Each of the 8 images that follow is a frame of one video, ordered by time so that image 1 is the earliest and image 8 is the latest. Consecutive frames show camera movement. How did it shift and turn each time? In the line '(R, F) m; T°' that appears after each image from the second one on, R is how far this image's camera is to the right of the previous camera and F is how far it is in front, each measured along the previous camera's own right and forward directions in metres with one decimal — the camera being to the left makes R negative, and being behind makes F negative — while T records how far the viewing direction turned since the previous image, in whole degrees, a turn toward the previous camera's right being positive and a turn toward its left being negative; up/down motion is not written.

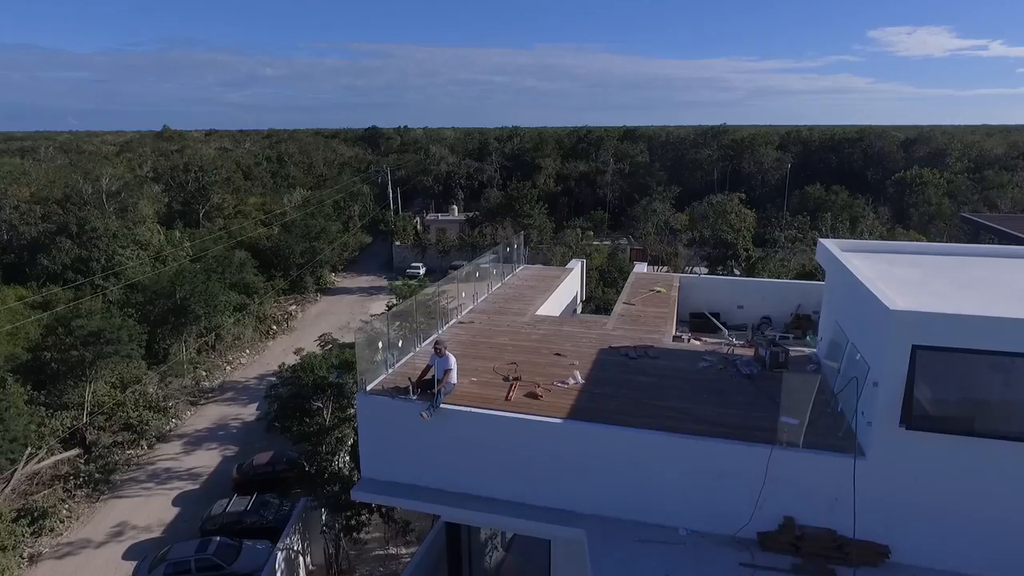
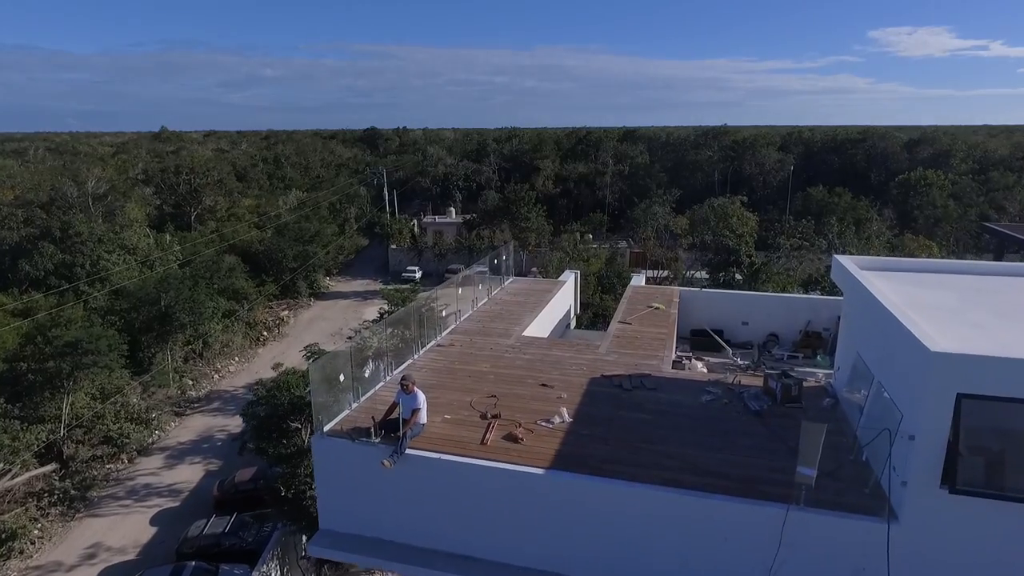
(+0.2, +0.6) m; 0°
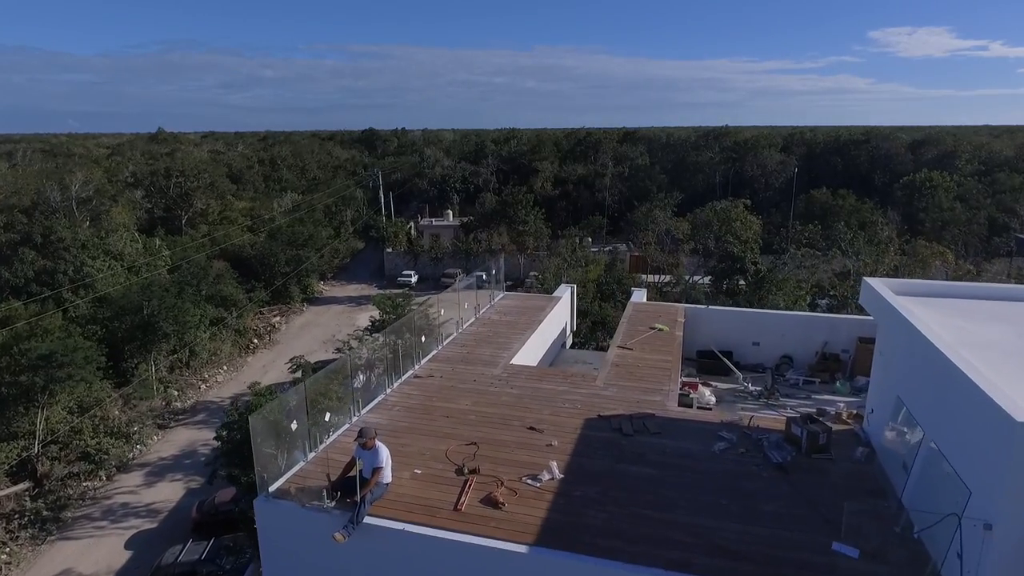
(+0.1, +0.7) m; 0°
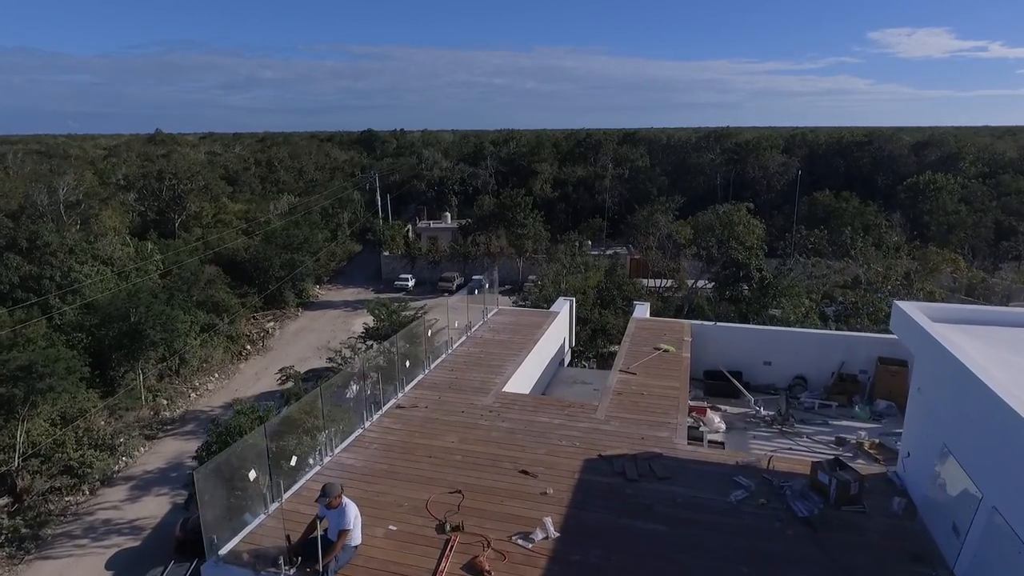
(+0.1, +0.5) m; 0°
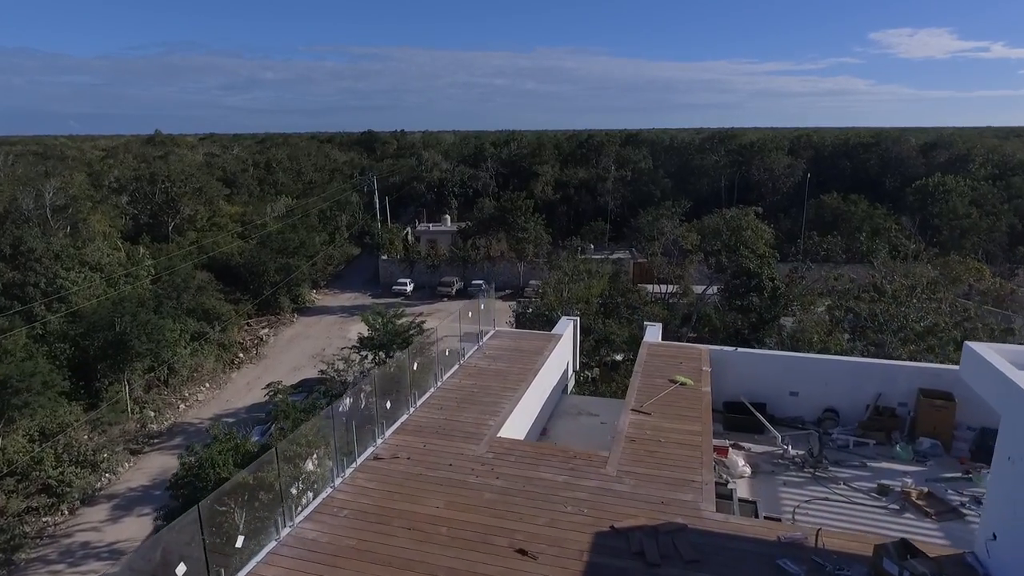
(0.0, +0.7) m; 0°
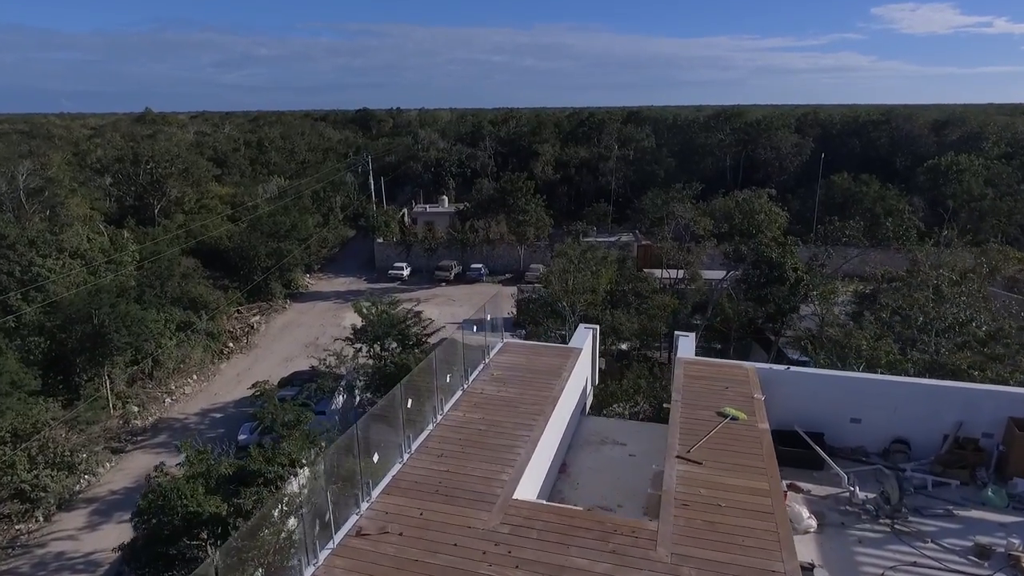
(-0.1, +1.0) m; 0°
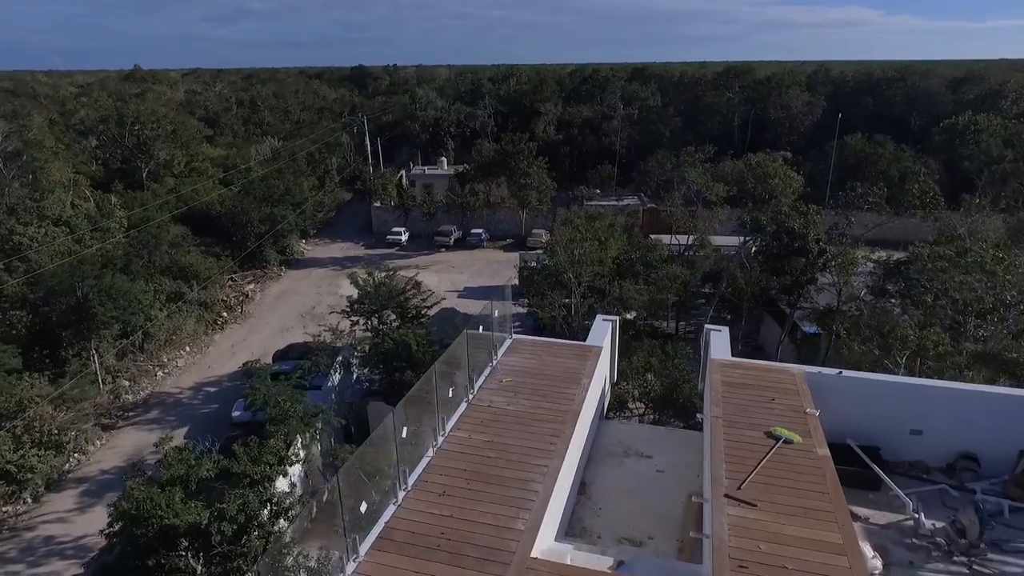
(-0.1, +0.8) m; 0°
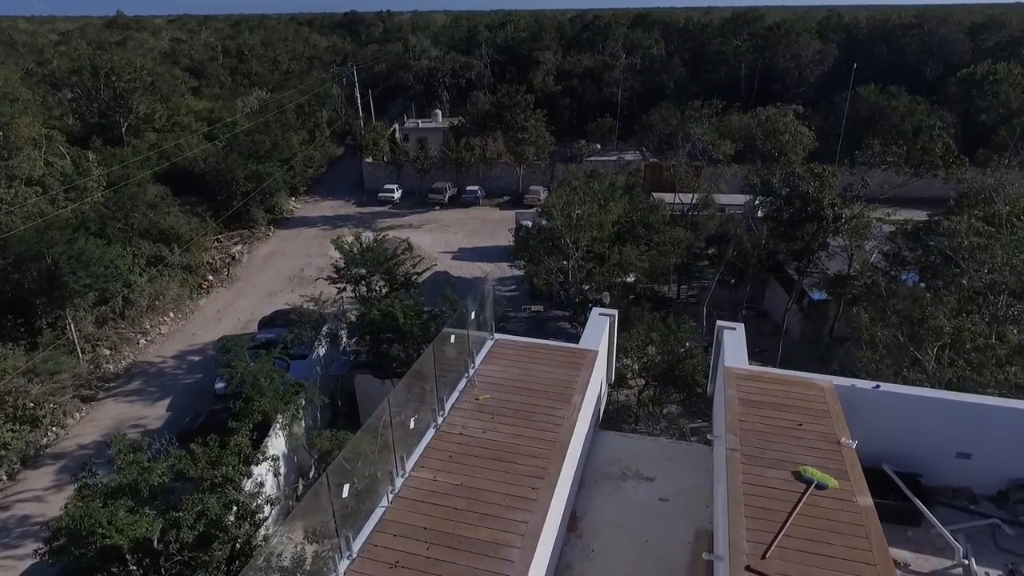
(+0.1, +0.8) m; 0°
